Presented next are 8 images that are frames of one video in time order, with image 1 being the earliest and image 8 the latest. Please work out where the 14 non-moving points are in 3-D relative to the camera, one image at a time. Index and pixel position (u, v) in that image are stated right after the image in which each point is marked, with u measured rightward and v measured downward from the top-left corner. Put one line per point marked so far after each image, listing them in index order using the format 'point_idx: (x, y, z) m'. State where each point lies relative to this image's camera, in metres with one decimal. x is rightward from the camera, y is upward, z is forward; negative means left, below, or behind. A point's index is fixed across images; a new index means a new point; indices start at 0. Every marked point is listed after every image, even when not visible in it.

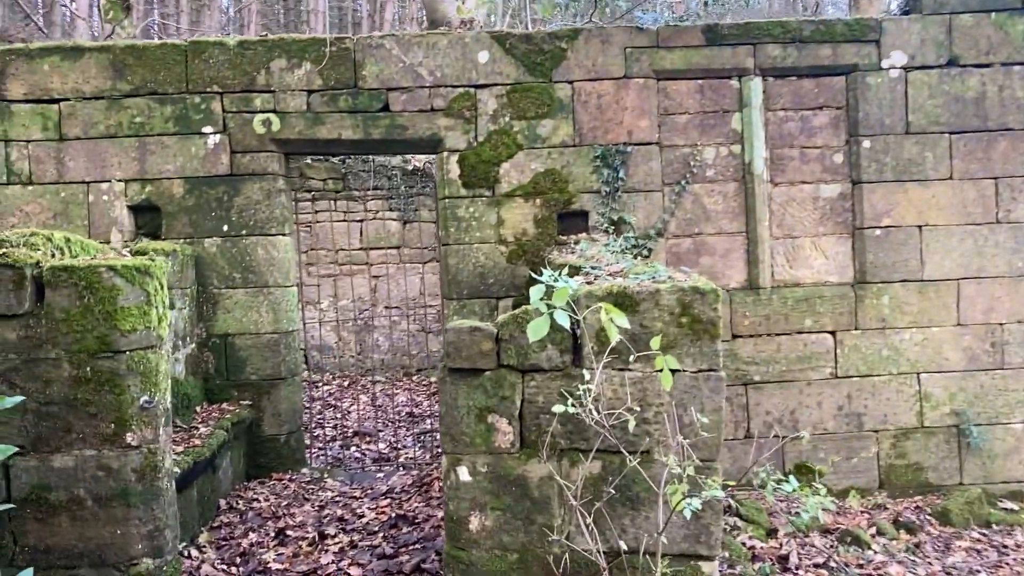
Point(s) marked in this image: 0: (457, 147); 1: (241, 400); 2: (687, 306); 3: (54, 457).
0: (-0.4, +1.0, +6.3) m
1: (-1.9, -0.8, +6.3) m
2: (+0.7, -0.1, +3.6) m
3: (-1.9, -0.7, +3.7) m
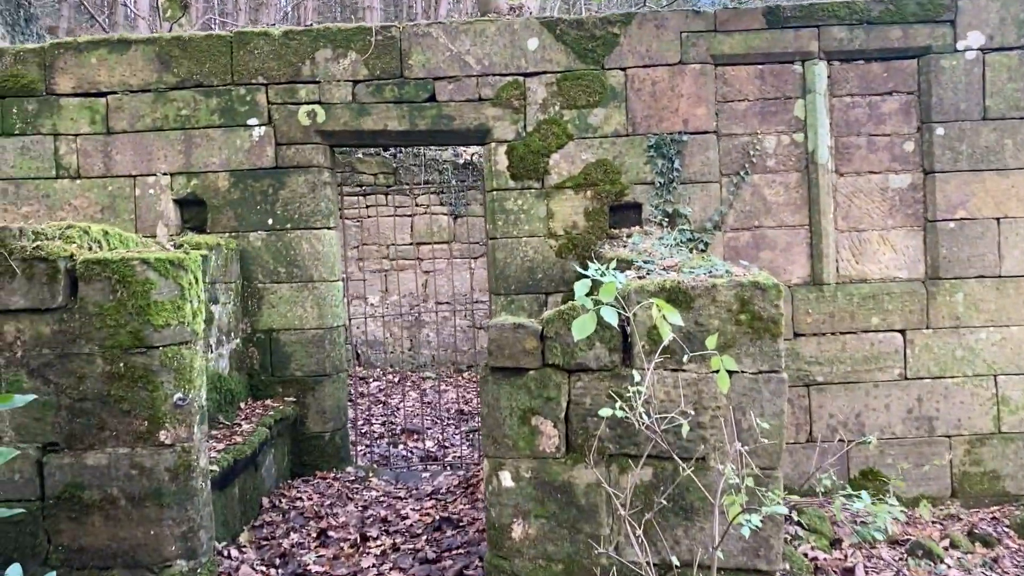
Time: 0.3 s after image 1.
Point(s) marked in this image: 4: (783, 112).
0: (-0.1, +1.0, +6.1) m
1: (-1.6, -0.8, +6.2) m
2: (+0.9, -0.1, +3.4) m
3: (-1.7, -0.7, +3.6) m
4: (+1.9, +1.2, +6.0) m
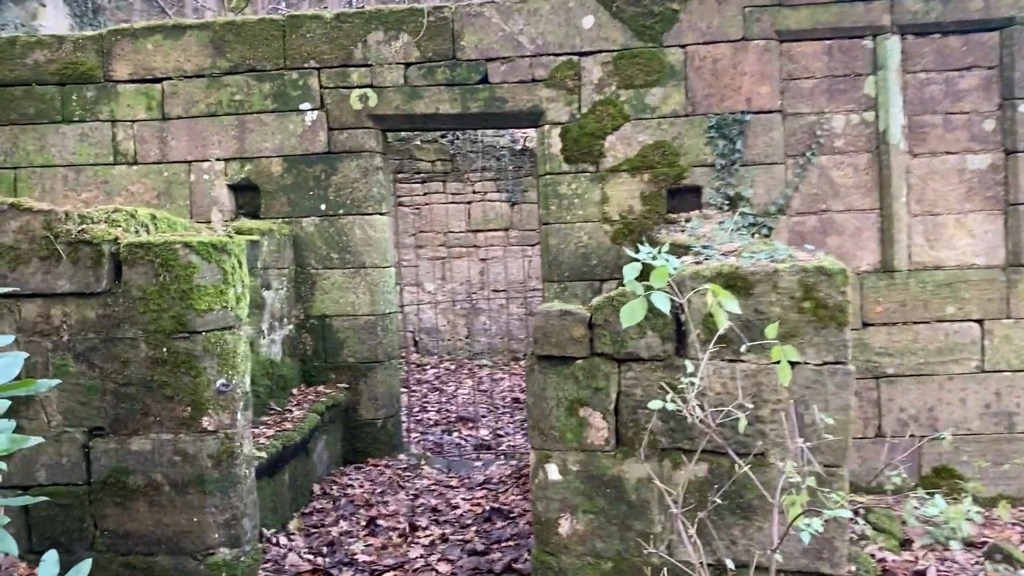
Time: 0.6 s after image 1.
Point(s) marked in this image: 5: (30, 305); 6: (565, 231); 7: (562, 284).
0: (+0.3, +1.1, +5.9) m
1: (-1.2, -0.7, +6.2) m
2: (+1.1, 0.0, +3.2) m
3: (-1.5, -0.6, +3.6) m
4: (+2.2, +1.3, +5.7) m
5: (-2.0, -0.1, +3.6) m
6: (+0.4, +0.4, +5.9) m
7: (+0.3, 0.0, +6.0) m
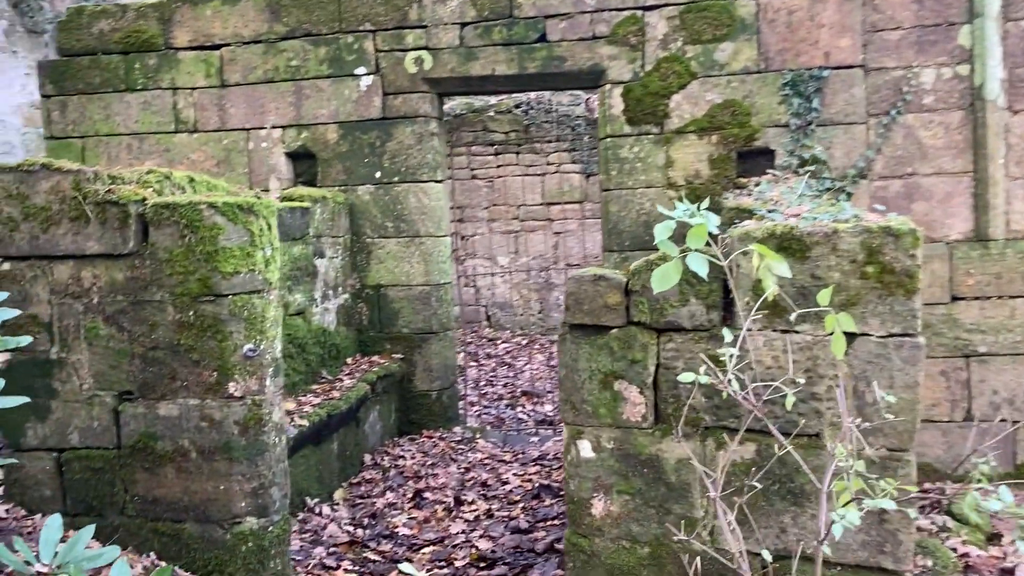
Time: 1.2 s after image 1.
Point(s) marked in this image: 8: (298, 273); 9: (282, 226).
0: (+0.7, +1.3, +5.6) m
1: (-0.8, -0.4, +6.1) m
2: (+1.2, +0.1, +2.8) m
3: (-1.4, -0.5, +3.5) m
4: (+2.6, +1.5, +5.2) m
5: (-1.8, +0.1, +3.6) m
6: (+0.7, +0.6, +5.6) m
7: (+0.7, +0.2, +5.7) m
8: (-1.3, +0.1, +5.2) m
9: (-1.3, +0.3, +5.0) m
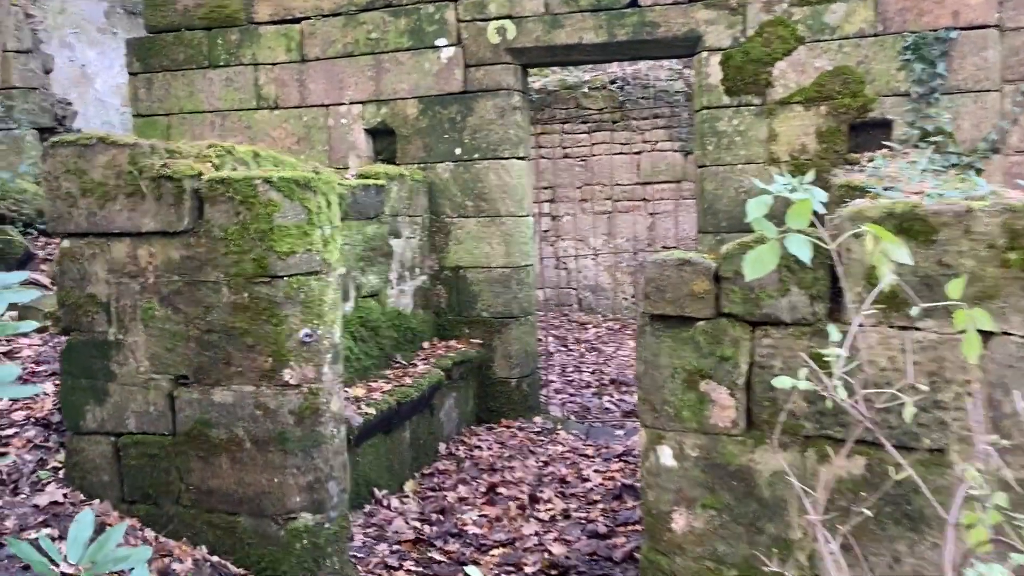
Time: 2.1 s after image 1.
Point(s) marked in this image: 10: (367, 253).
0: (+1.2, +1.4, +5.2) m
1: (-0.3, -0.3, +5.8) m
2: (+1.3, +0.1, +2.3) m
3: (-1.1, -0.4, +3.3) m
4: (+3.0, +1.5, +4.5) m
5: (-1.5, +0.2, +3.4) m
6: (+1.3, +0.7, +5.2) m
7: (+1.2, +0.3, +5.2) m
8: (-0.8, +0.2, +5.0) m
9: (-0.9, +0.4, +4.8) m
10: (-0.8, +0.2, +4.9) m
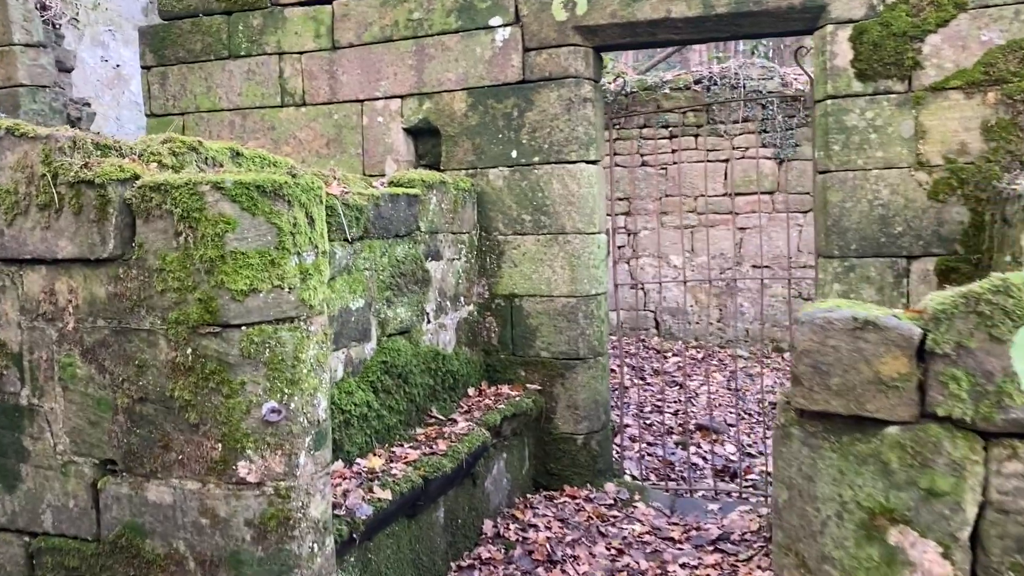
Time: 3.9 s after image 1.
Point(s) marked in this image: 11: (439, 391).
0: (+1.5, +1.2, +4.0) m
1: (+0.1, -0.5, +4.8) m
2: (+1.4, 0.0, +1.2) m
3: (-1.0, -0.5, +2.4) m
4: (+3.3, +1.3, +3.2) m
5: (-1.4, 0.0, +2.5) m
6: (+1.6, +0.5, +4.0) m
7: (+1.5, +0.1, +4.1) m
8: (-0.5, 0.0, +4.0) m
9: (-0.6, +0.3, +3.8) m
10: (-0.5, 0.0, +3.9) m
11: (-0.3, -0.5, +4.3) m
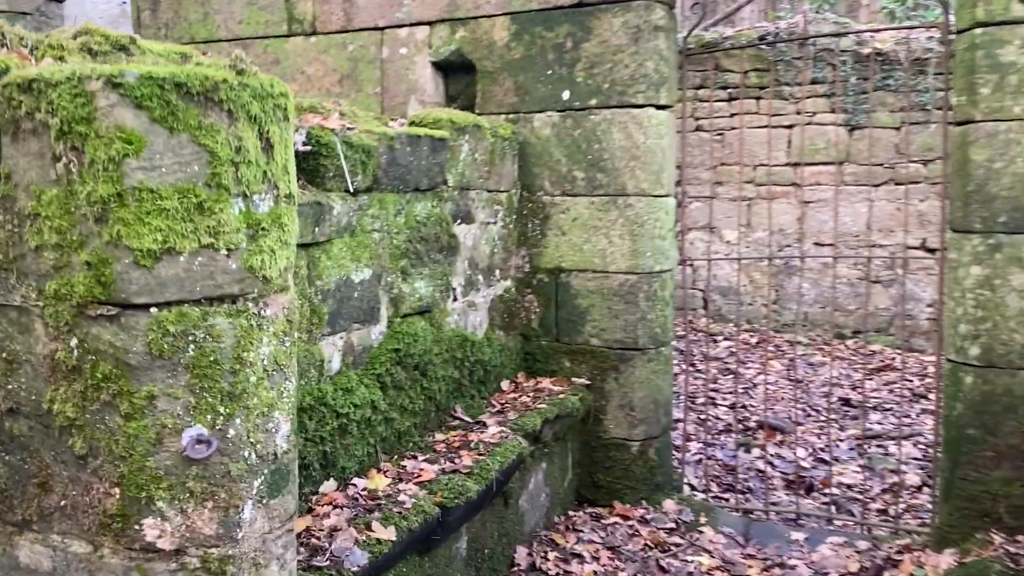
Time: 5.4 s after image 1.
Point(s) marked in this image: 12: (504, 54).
0: (+1.7, +1.3, +3.1) m
1: (+0.3, -0.4, +3.9) m
2: (+1.5, 0.0, +0.3) m
3: (-0.9, -0.4, +1.6) m
4: (+3.5, +1.3, +2.2) m
5: (-1.2, +0.1, +1.7) m
6: (+1.8, +0.5, +3.1) m
7: (+1.7, +0.2, +3.2) m
8: (-0.3, +0.1, +3.1) m
9: (-0.4, +0.4, +2.9) m
10: (-0.3, +0.1, +3.1) m
11: (-0.2, -0.4, +3.4) m
12: (0.0, +1.0, +3.9) m
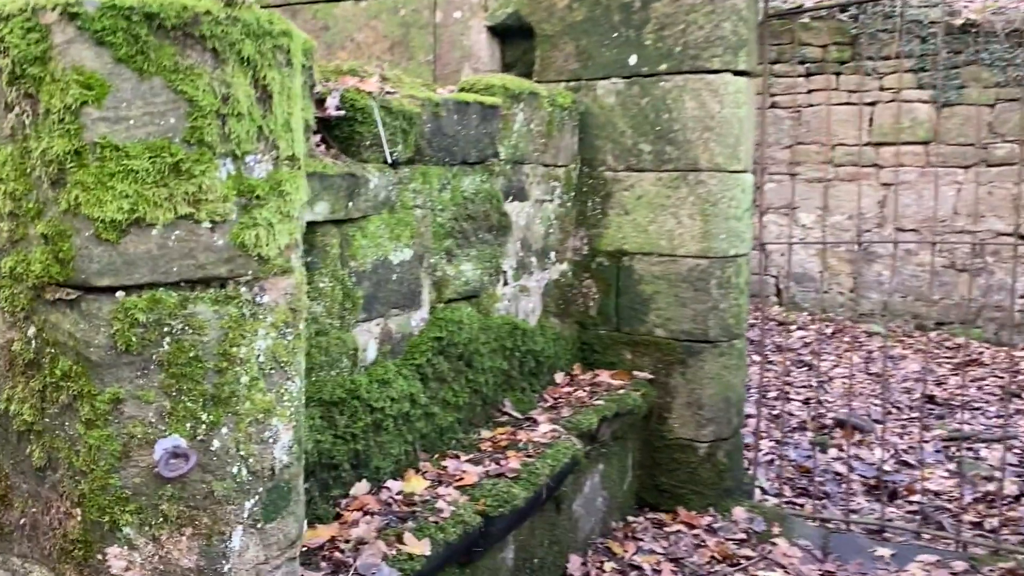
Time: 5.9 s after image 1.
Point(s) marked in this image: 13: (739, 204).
0: (+1.9, +1.3, +2.6) m
1: (+0.5, -0.3, +3.6) m
2: (+1.5, -0.1, -0.1) m
3: (-0.8, -0.4, +1.3) m
4: (+3.6, +1.3, +1.7) m
5: (-1.2, +0.2, +1.5) m
6: (+1.9, +0.6, +2.7) m
7: (+1.9, +0.2, +2.7) m
8: (-0.1, +0.2, +2.9) m
9: (-0.2, +0.5, +2.6) m
10: (-0.2, +0.2, +2.8) m
11: (0.0, -0.3, +3.2) m
12: (+0.2, +1.1, +3.6) m
13: (+0.9, +0.3, +3.4) m
